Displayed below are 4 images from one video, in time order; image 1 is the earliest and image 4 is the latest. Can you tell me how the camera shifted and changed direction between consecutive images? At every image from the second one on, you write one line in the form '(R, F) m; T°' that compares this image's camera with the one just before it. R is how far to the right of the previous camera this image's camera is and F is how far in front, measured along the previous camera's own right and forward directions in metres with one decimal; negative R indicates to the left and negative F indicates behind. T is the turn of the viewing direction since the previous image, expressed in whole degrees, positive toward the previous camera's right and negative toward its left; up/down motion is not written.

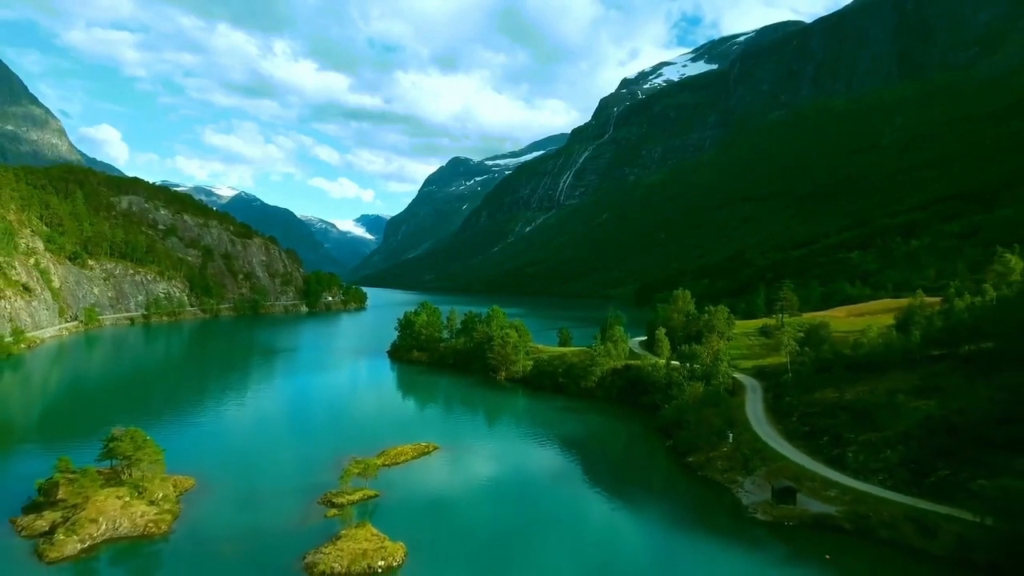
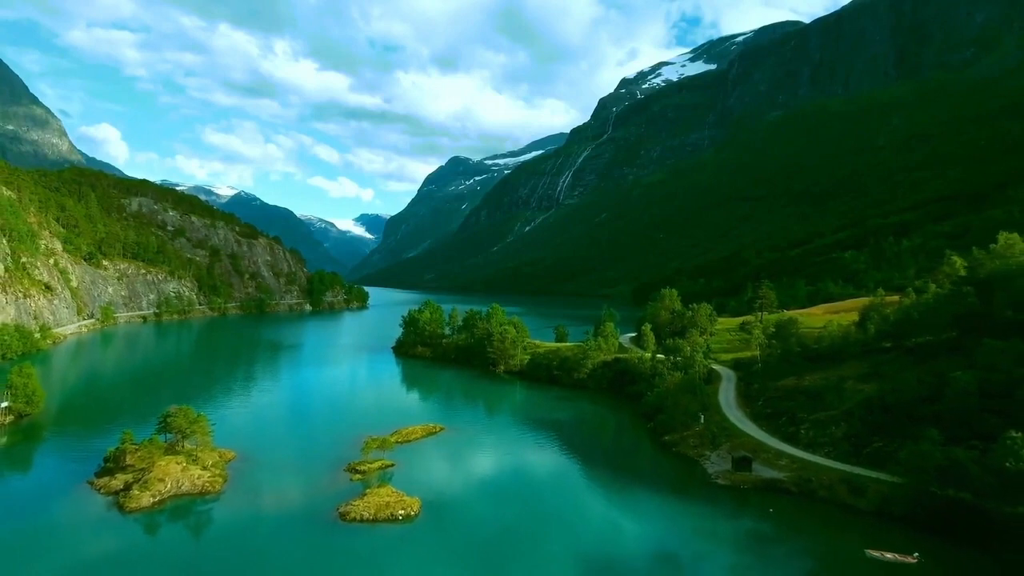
(+0.1, -5.5) m; 0°
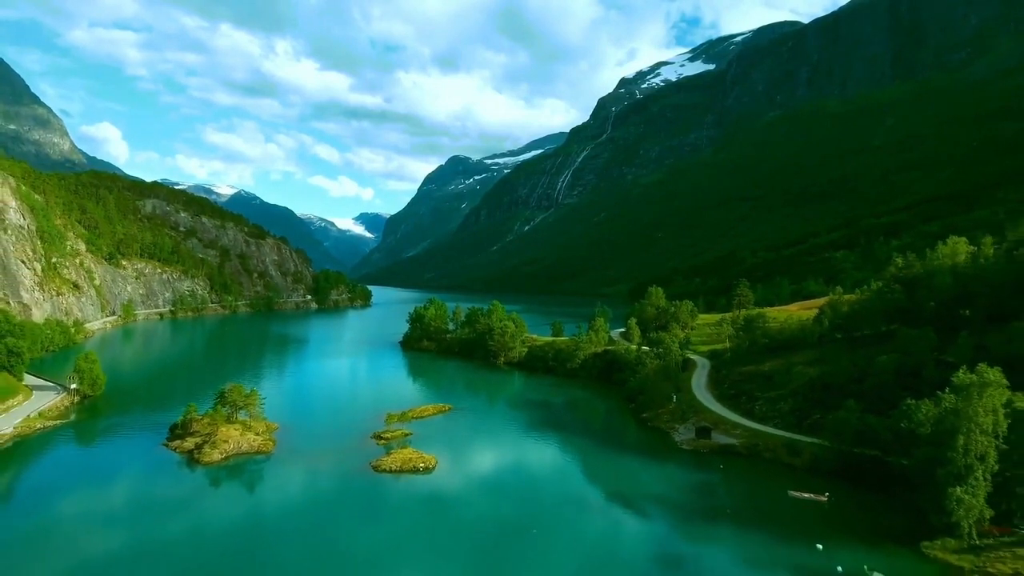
(+0.1, -7.5) m; 0°
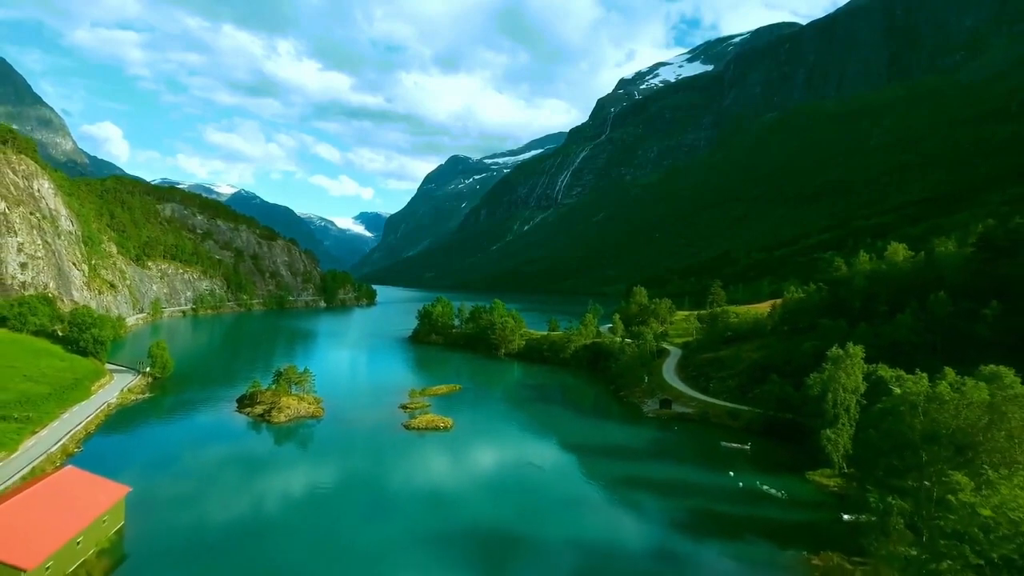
(0.0, -11.2) m; 0°
